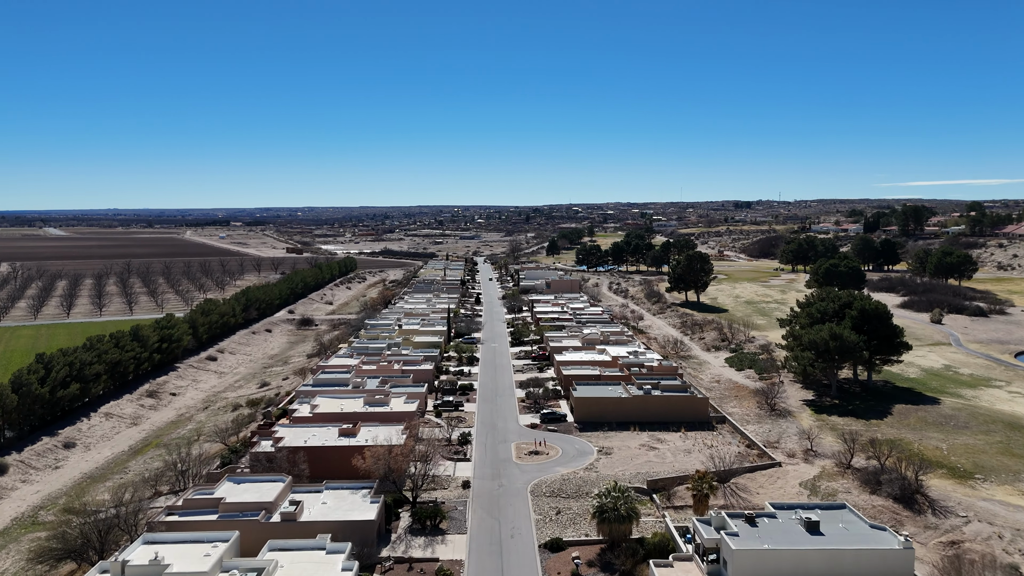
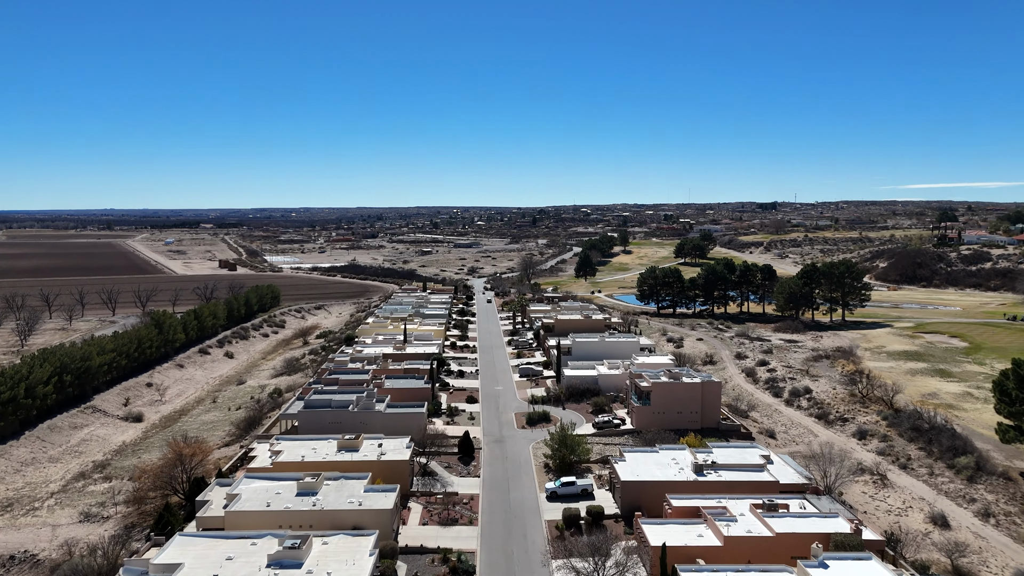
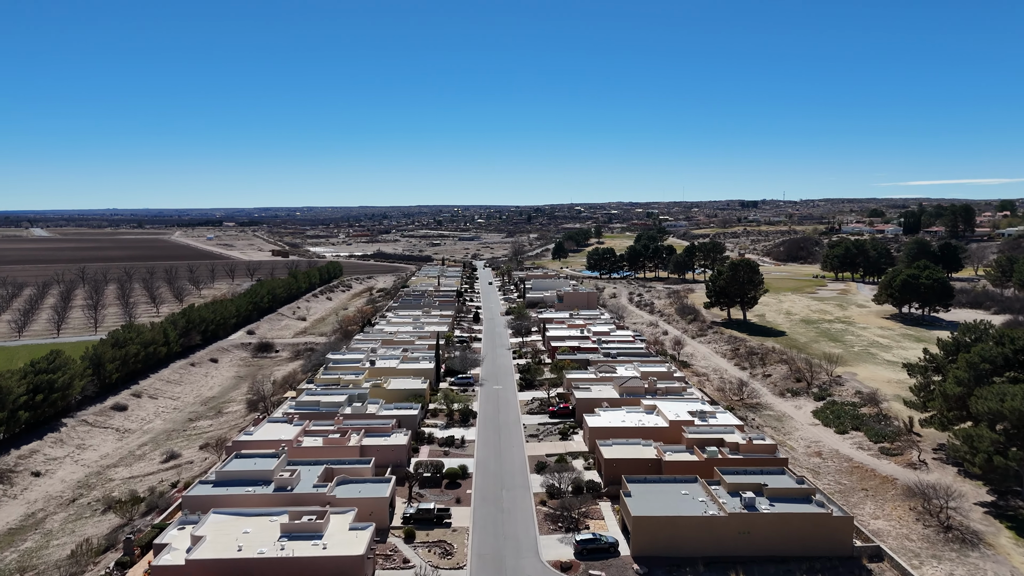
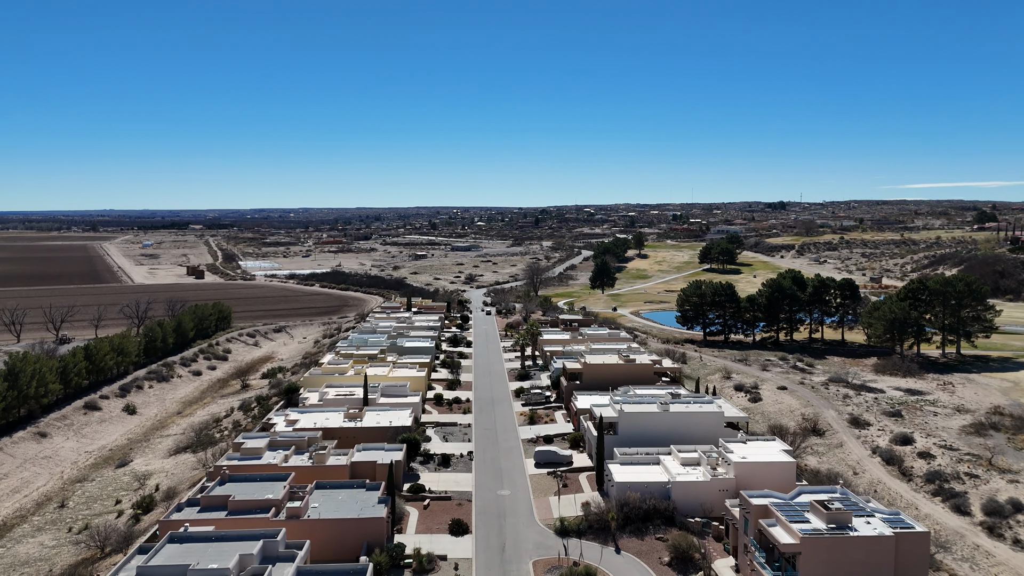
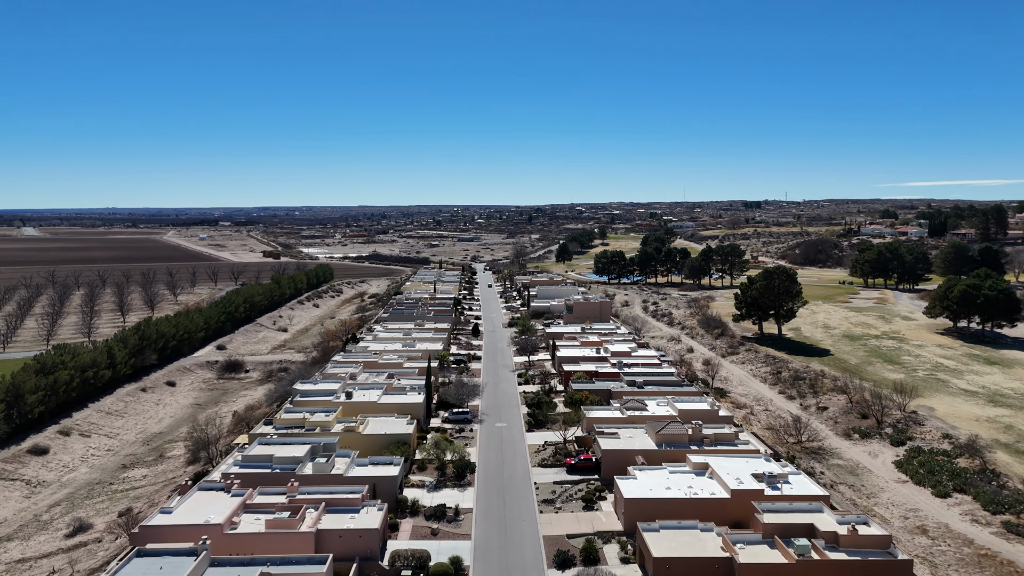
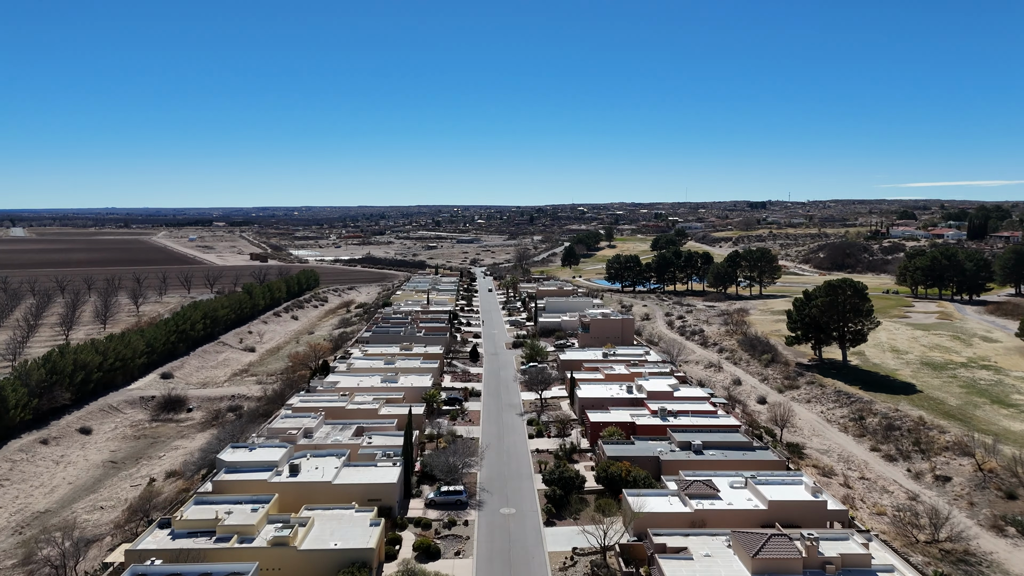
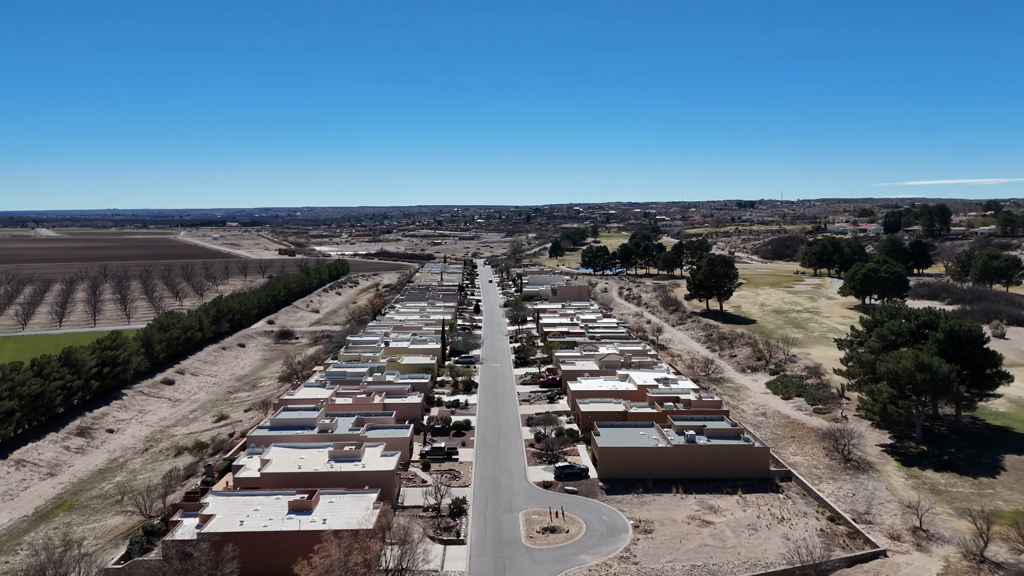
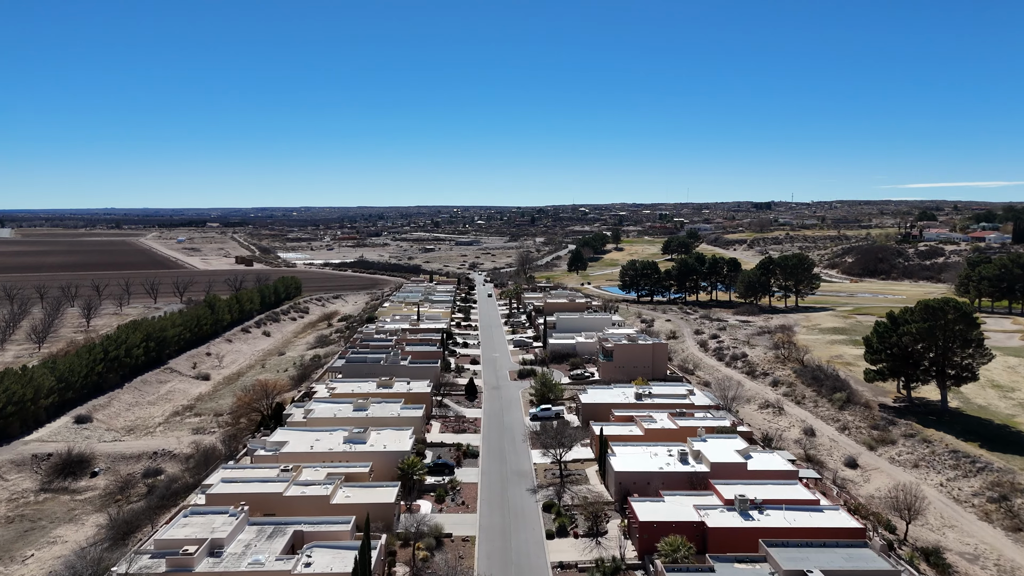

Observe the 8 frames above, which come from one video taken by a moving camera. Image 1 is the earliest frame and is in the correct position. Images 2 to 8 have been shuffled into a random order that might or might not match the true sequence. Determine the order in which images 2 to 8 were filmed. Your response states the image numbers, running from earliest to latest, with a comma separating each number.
7, 3, 5, 6, 8, 2, 4
